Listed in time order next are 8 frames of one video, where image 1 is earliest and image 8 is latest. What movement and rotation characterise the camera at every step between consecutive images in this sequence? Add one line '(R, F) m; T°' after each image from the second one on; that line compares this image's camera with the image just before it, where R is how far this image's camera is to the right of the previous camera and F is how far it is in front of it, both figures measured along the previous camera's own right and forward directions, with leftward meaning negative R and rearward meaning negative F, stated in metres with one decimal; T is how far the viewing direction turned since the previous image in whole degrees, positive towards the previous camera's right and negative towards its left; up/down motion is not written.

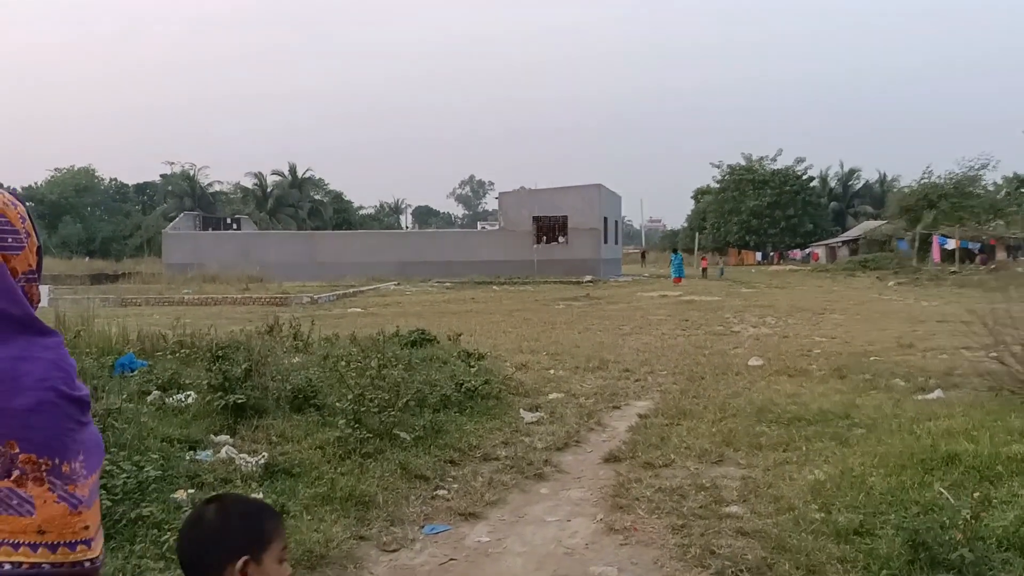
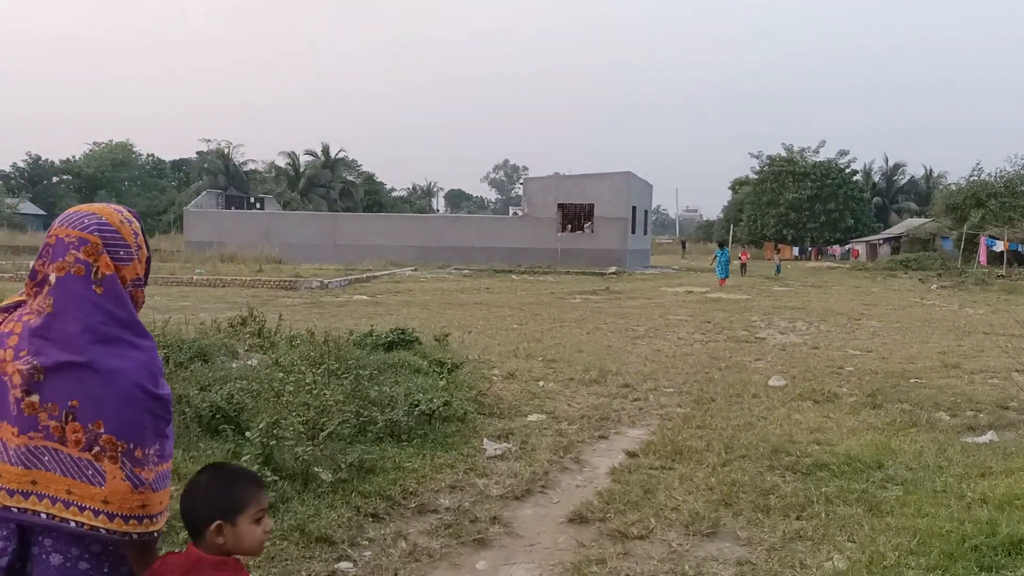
(+0.4, +0.9) m; -2°
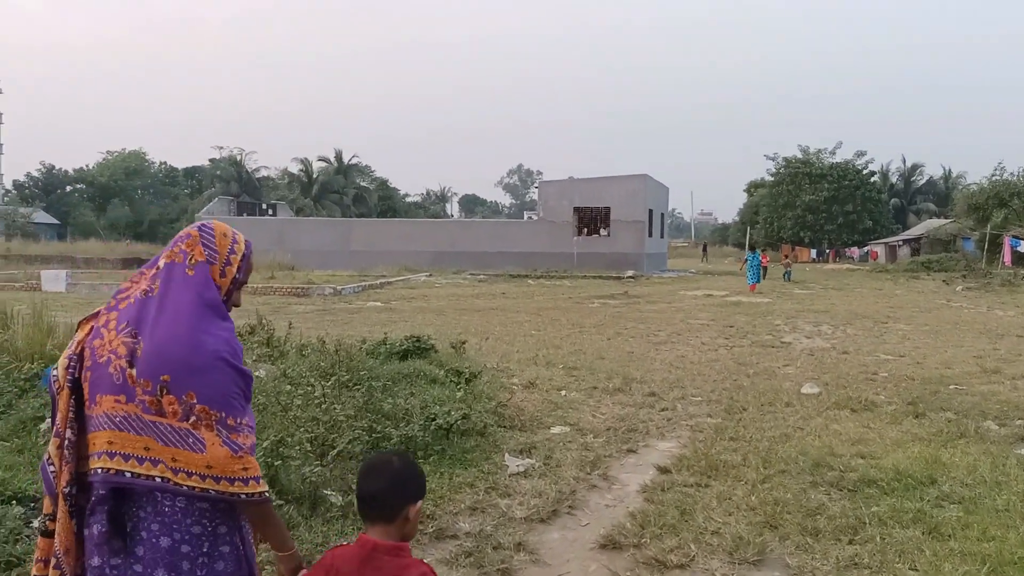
(0.0, +0.3) m; -1°
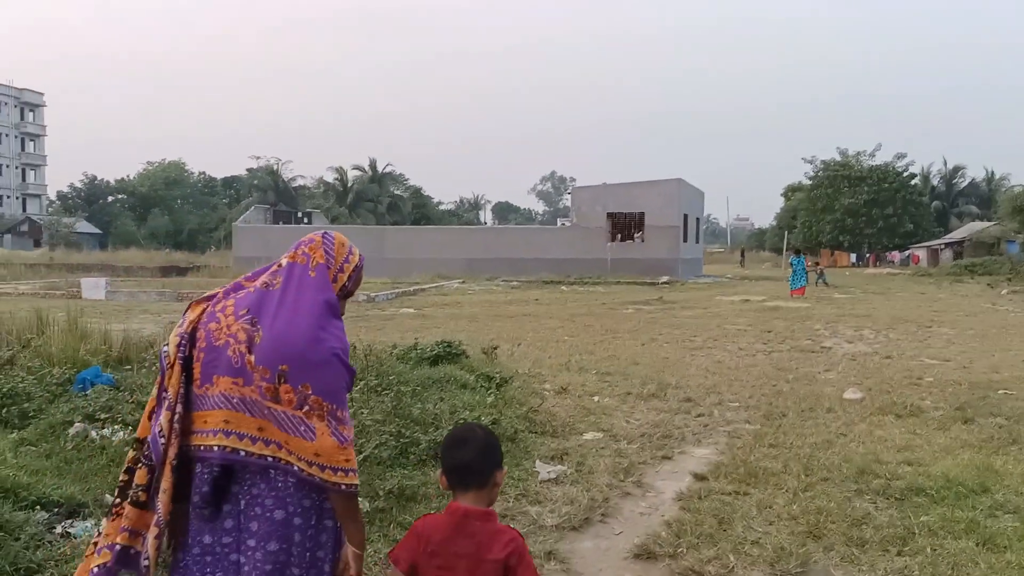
(0.0, +0.1) m; -3°
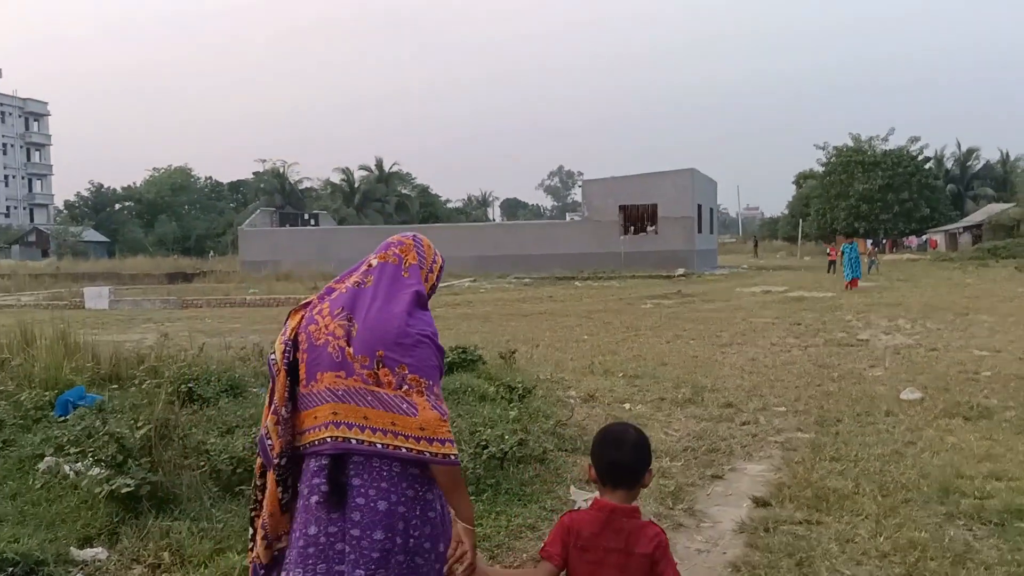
(-0.1, +0.6) m; -1°
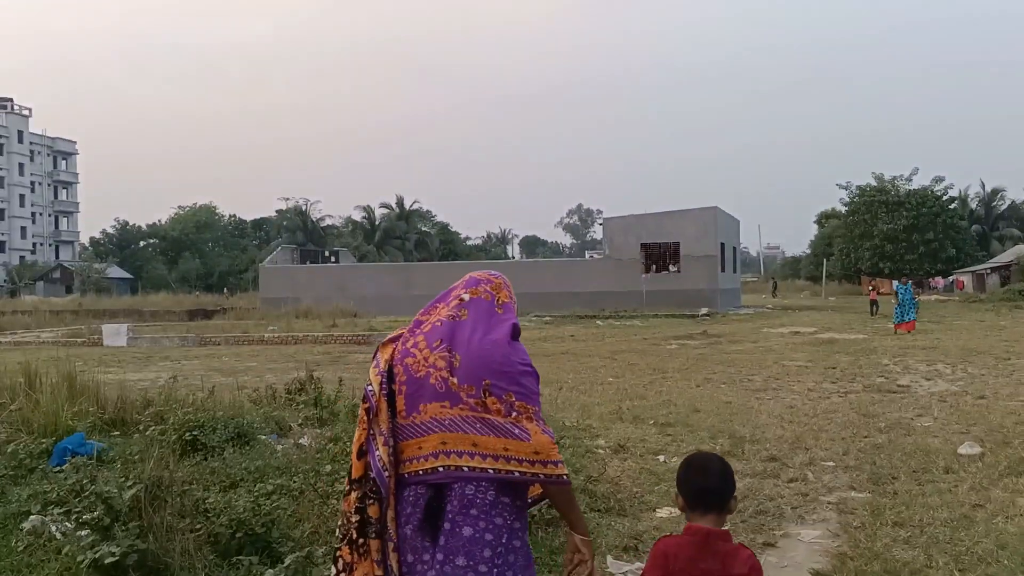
(-0.1, +0.3) m; -1°
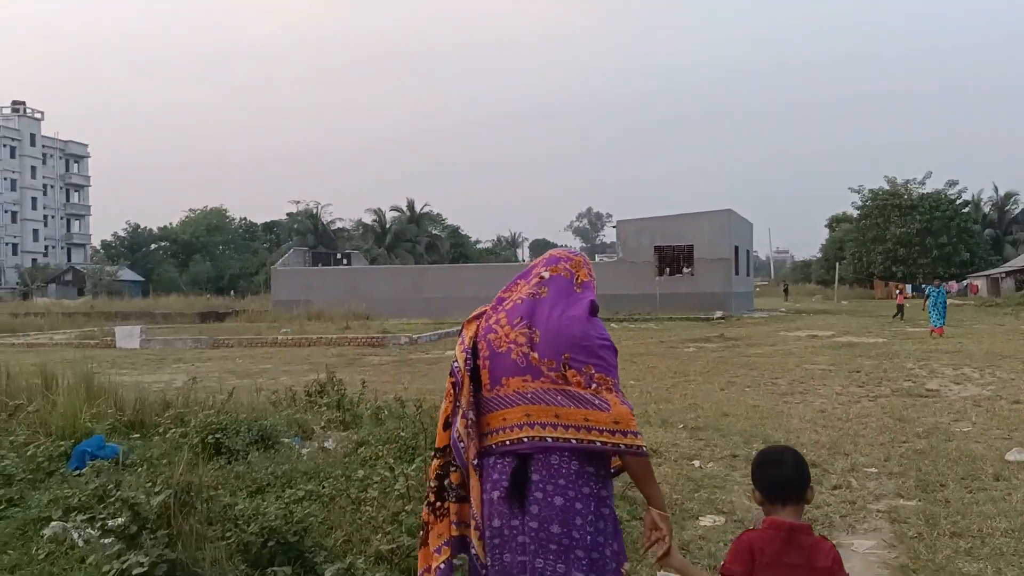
(-0.2, +0.2) m; -1°
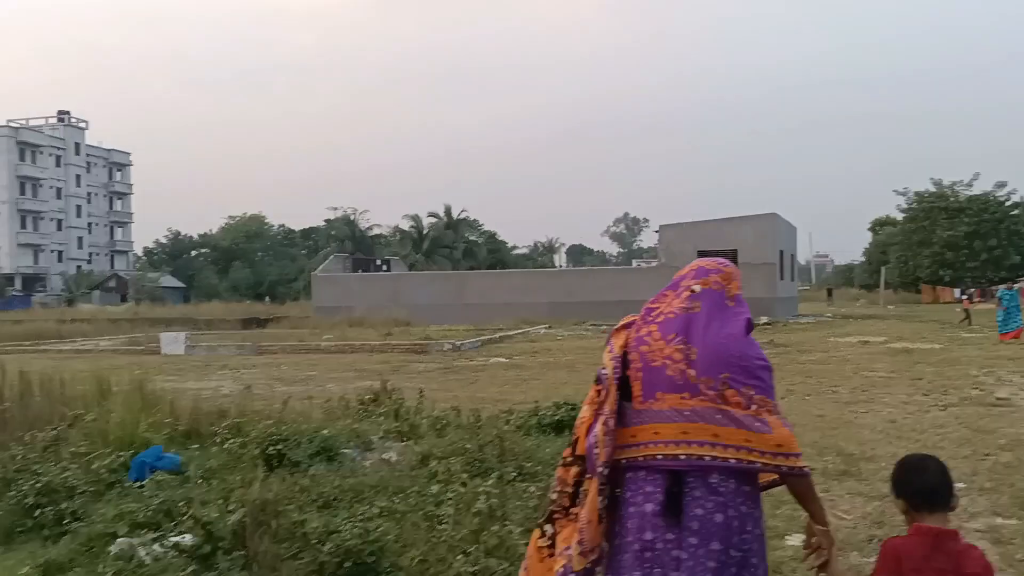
(-0.2, +0.2) m; -3°
